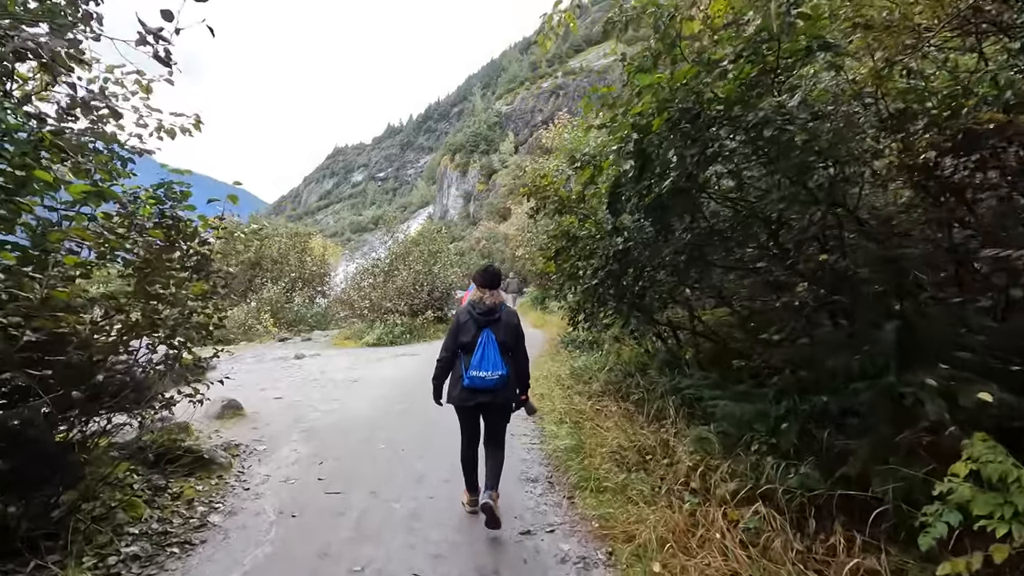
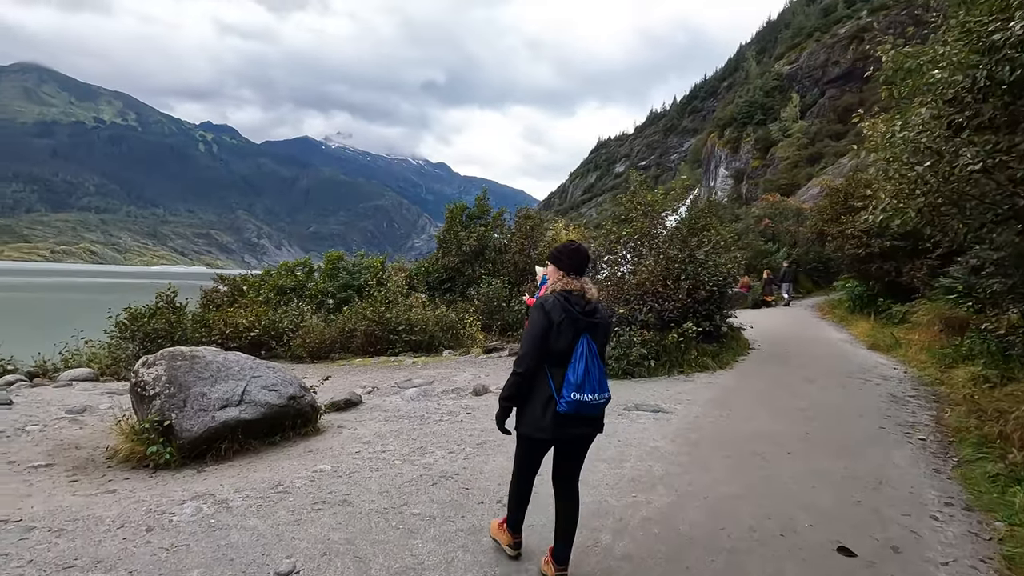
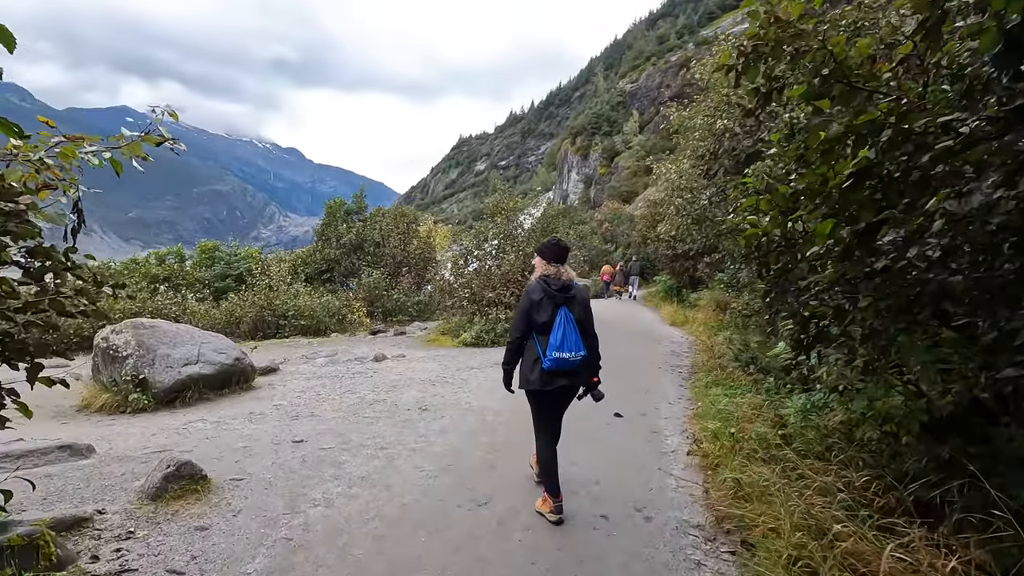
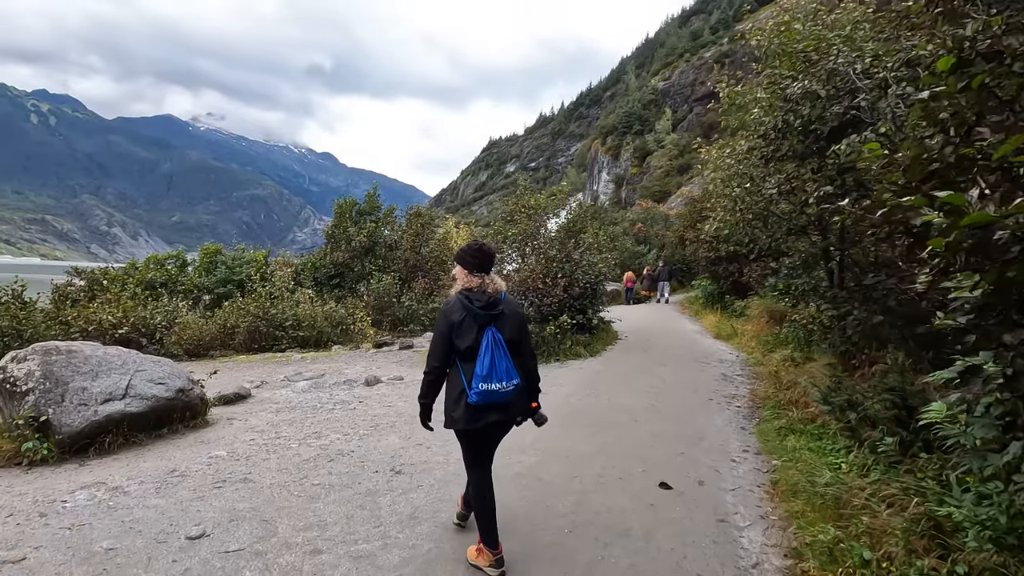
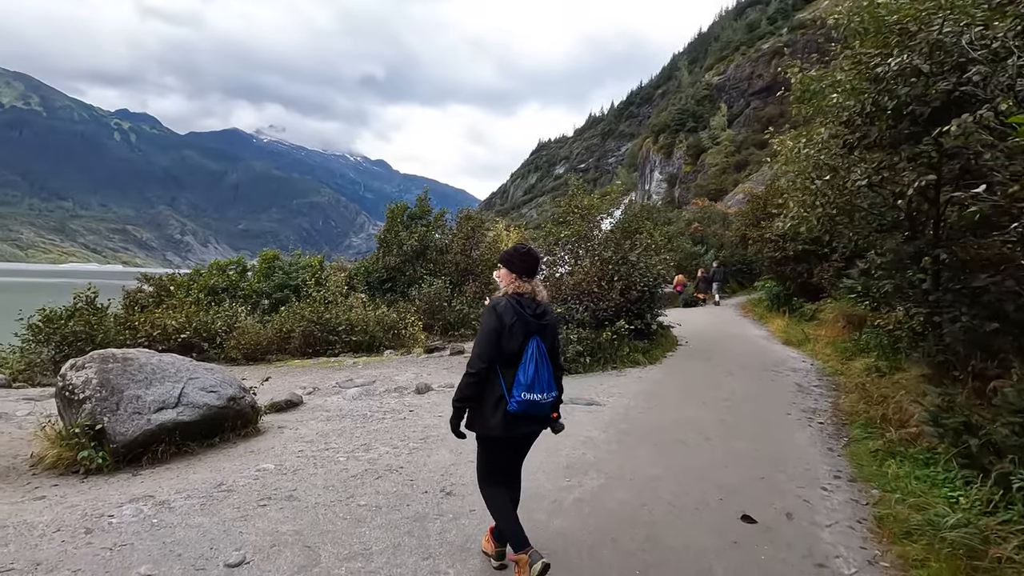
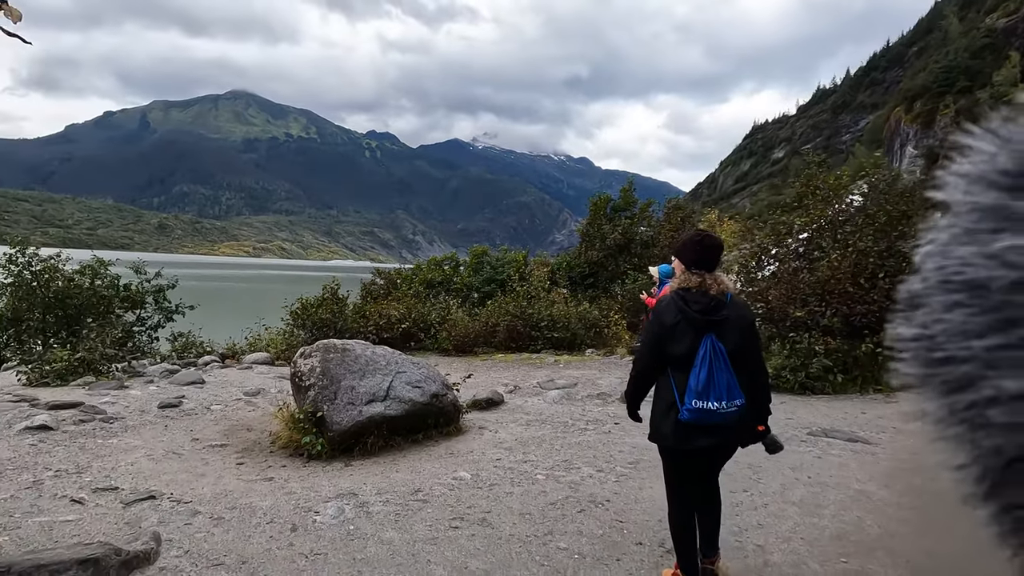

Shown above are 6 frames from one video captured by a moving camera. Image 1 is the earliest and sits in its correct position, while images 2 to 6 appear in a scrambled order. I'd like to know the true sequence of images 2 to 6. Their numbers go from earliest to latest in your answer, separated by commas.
3, 4, 5, 2, 6
